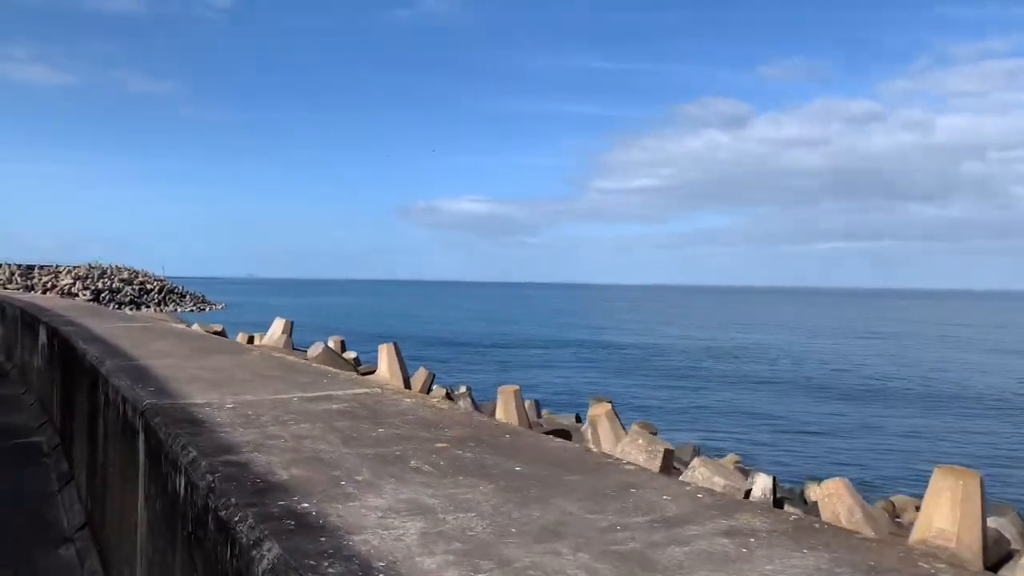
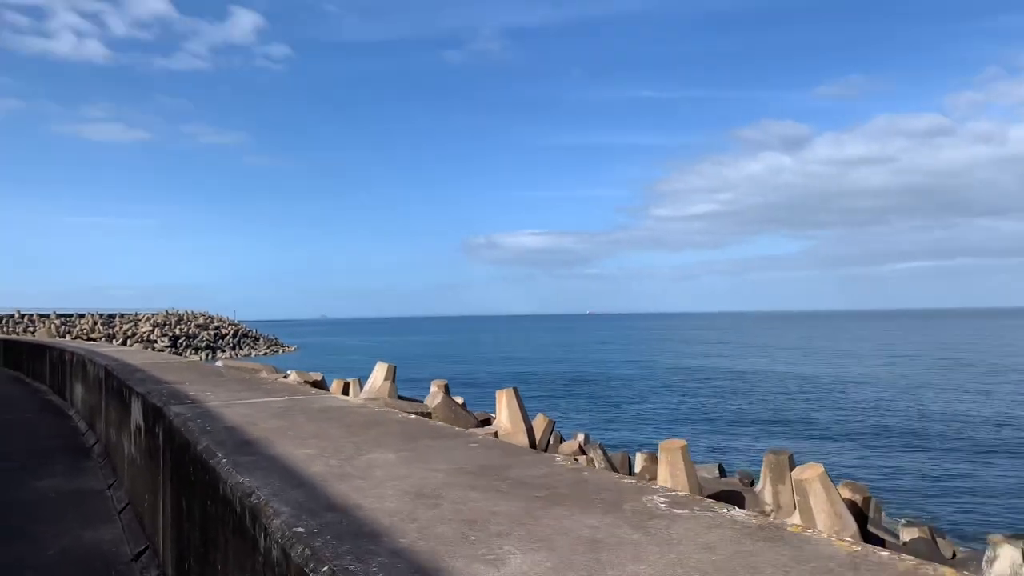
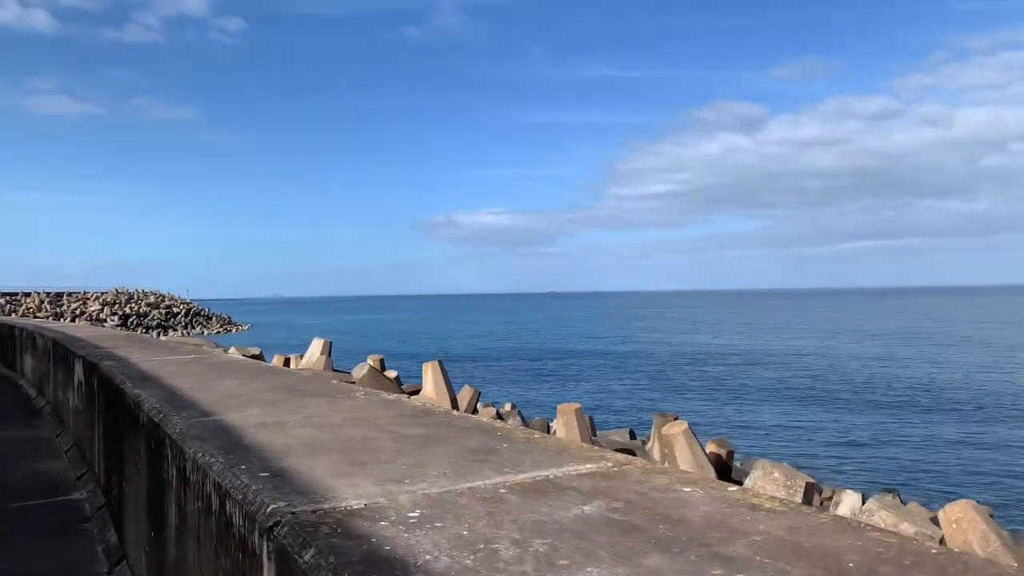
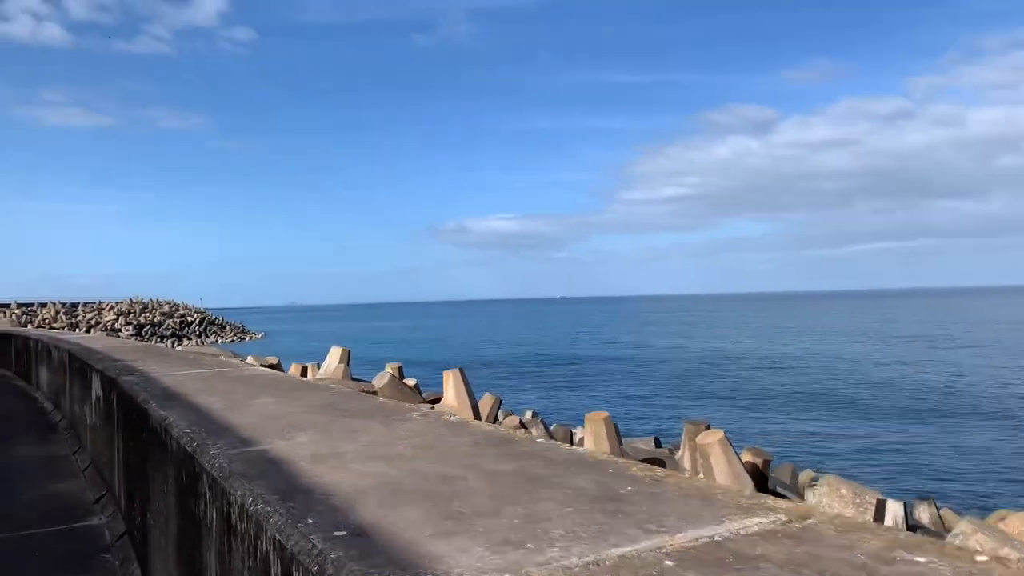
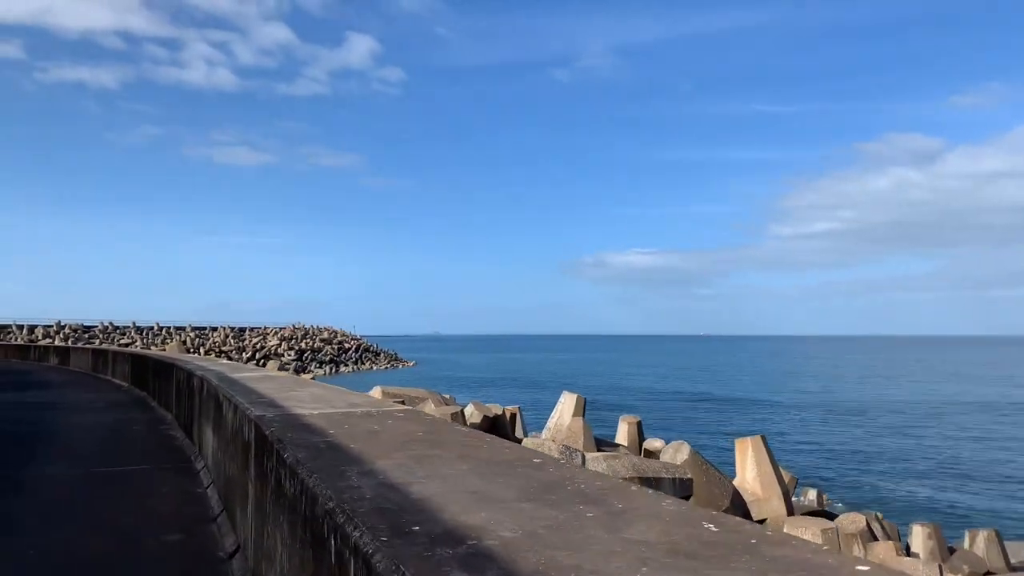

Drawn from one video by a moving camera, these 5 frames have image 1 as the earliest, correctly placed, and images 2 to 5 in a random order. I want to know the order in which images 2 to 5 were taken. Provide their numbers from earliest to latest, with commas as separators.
3, 4, 2, 5
